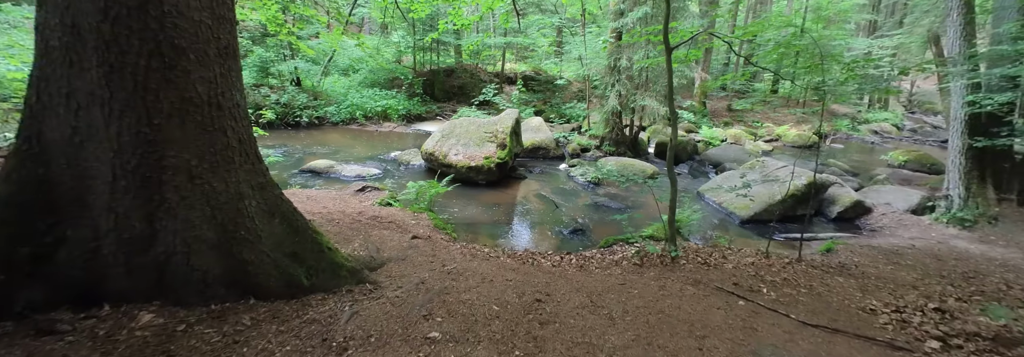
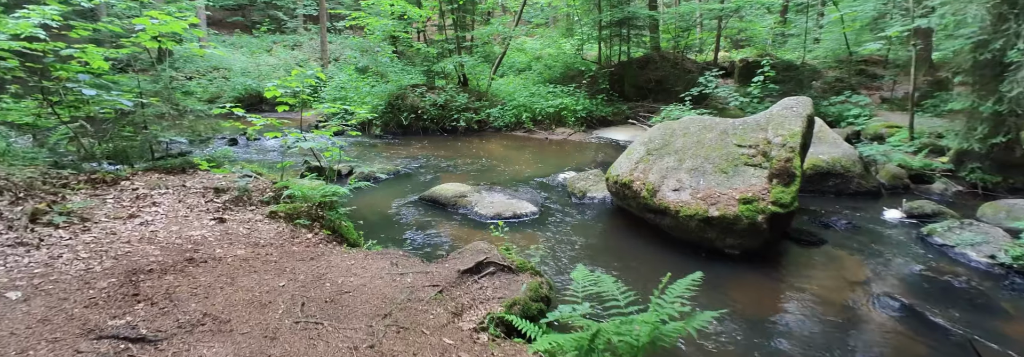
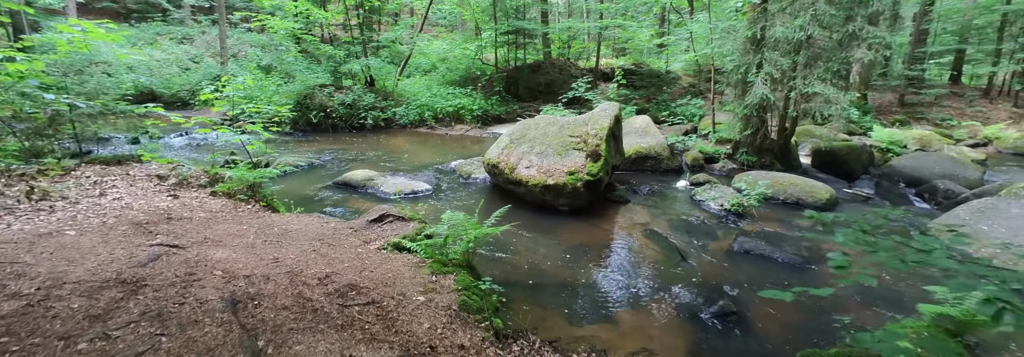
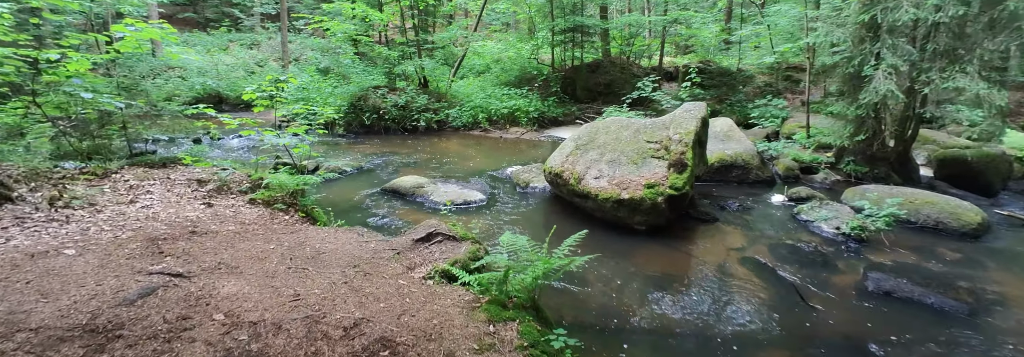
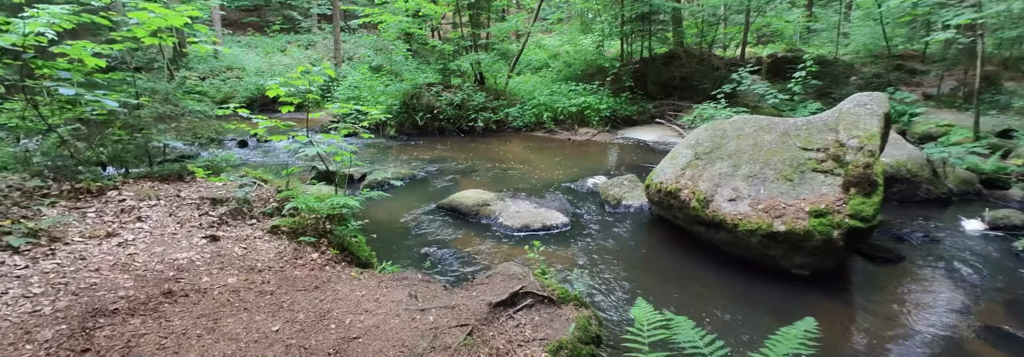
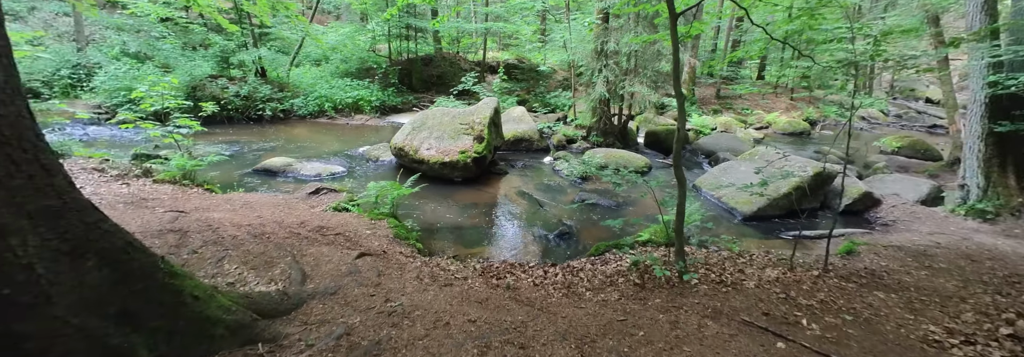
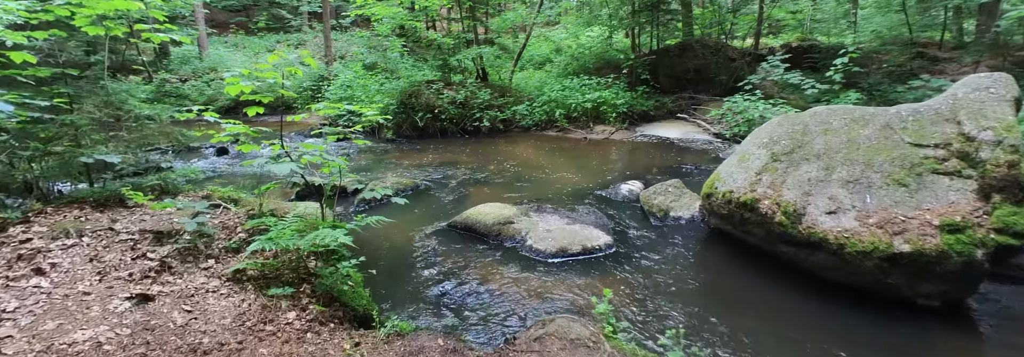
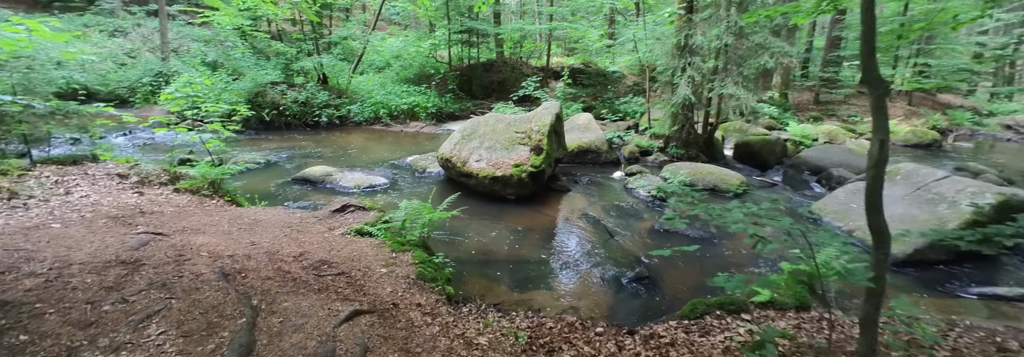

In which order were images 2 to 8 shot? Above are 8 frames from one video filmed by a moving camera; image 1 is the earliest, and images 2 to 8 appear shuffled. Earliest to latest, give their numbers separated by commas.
6, 8, 3, 4, 2, 5, 7
